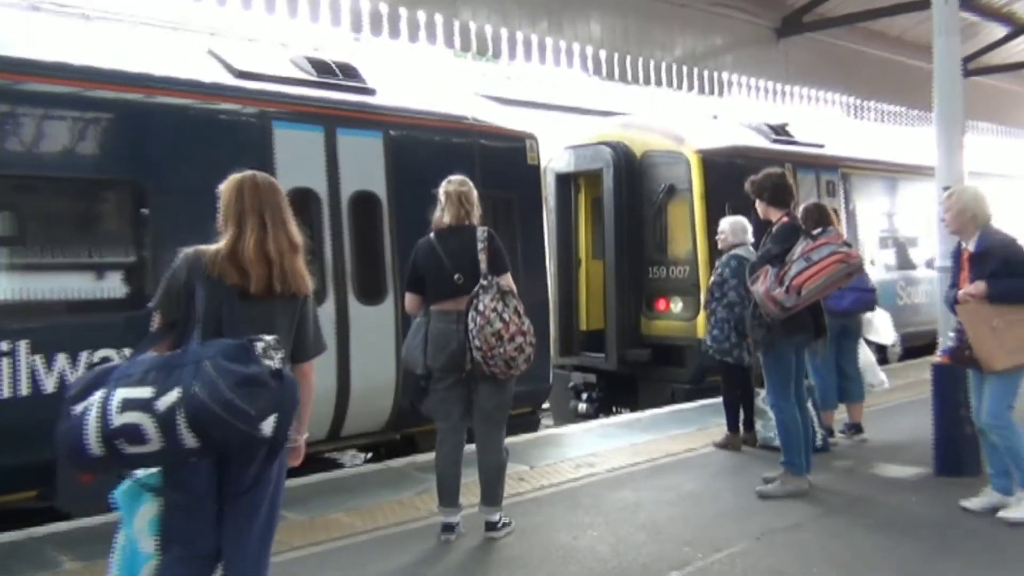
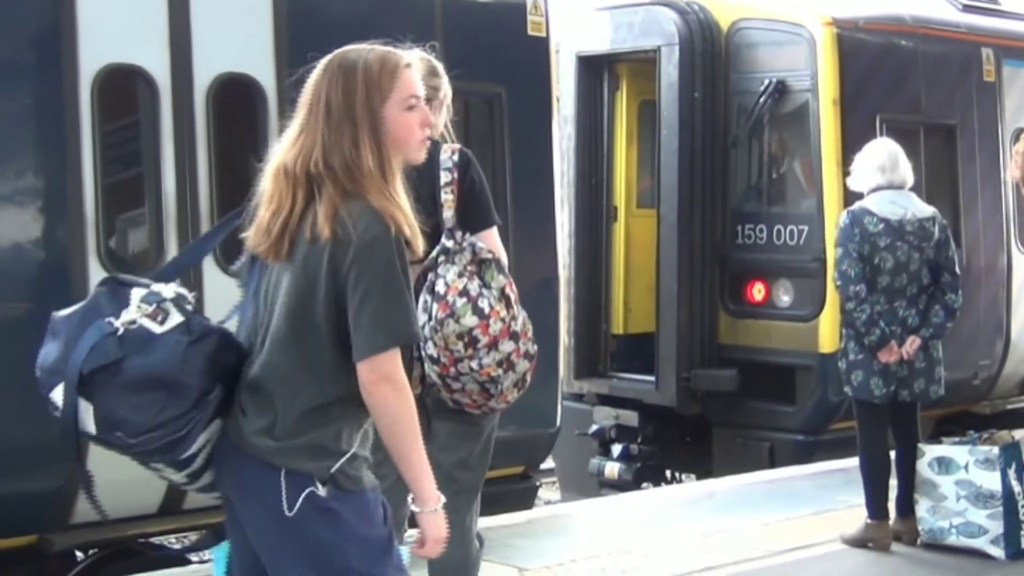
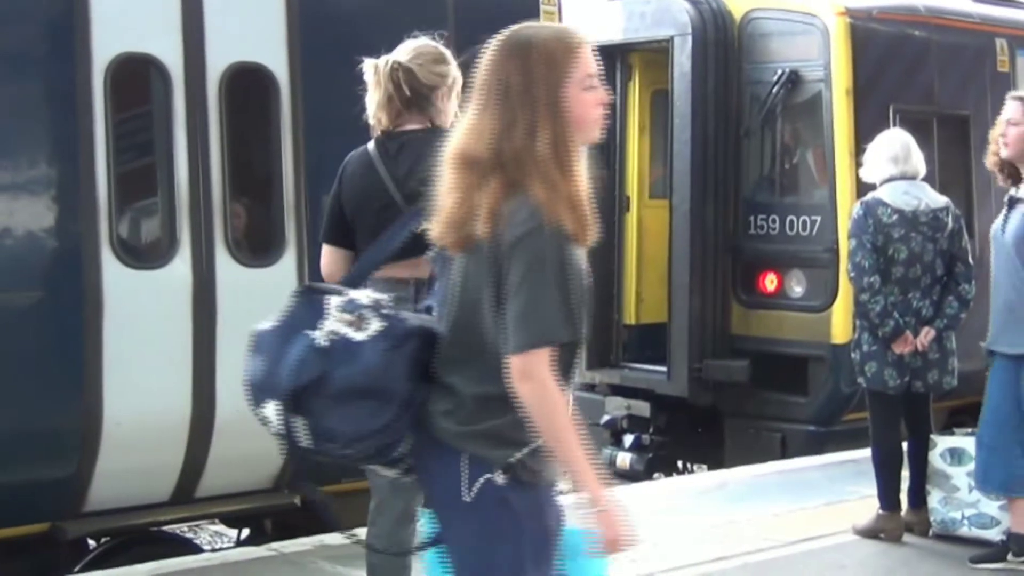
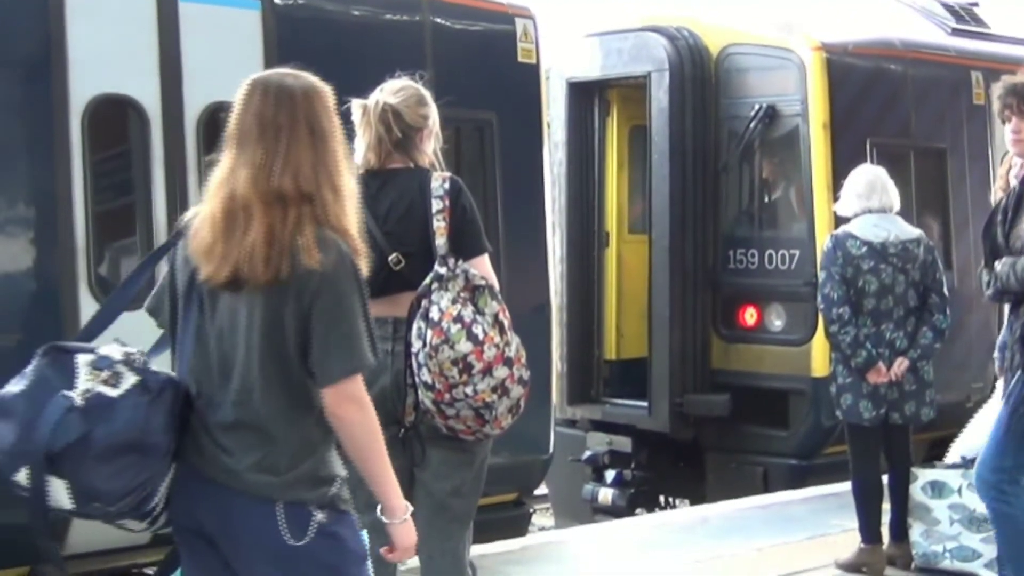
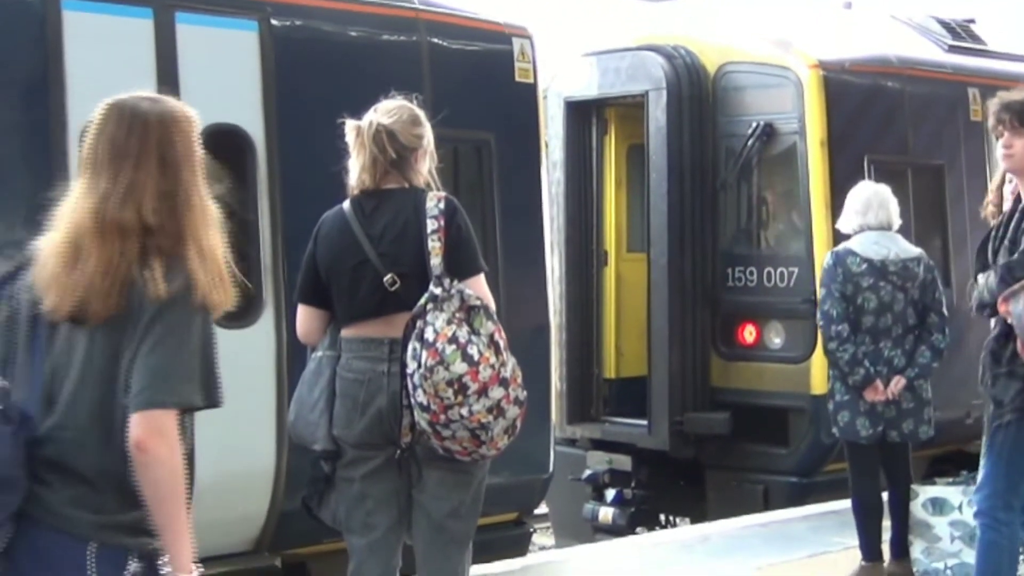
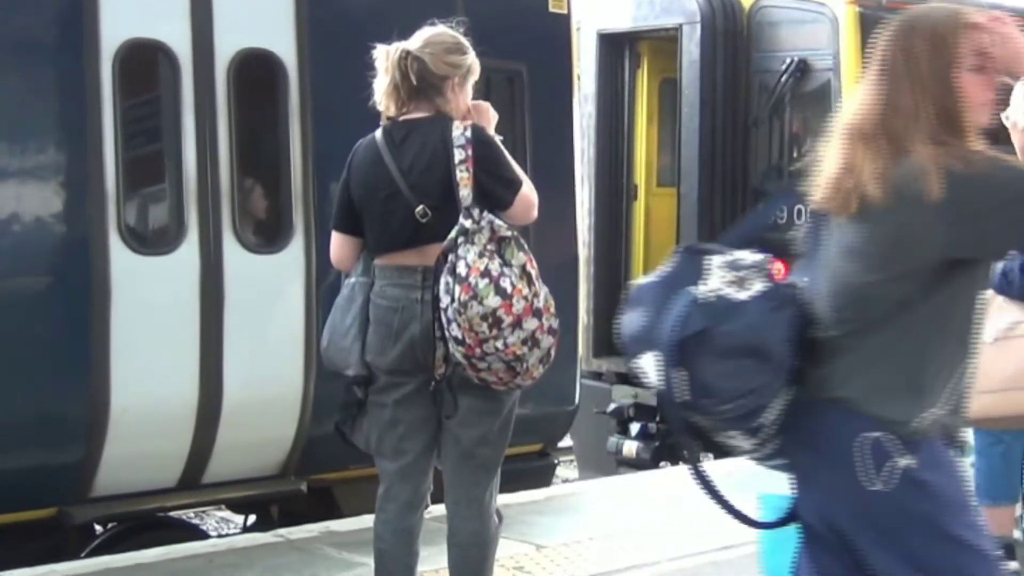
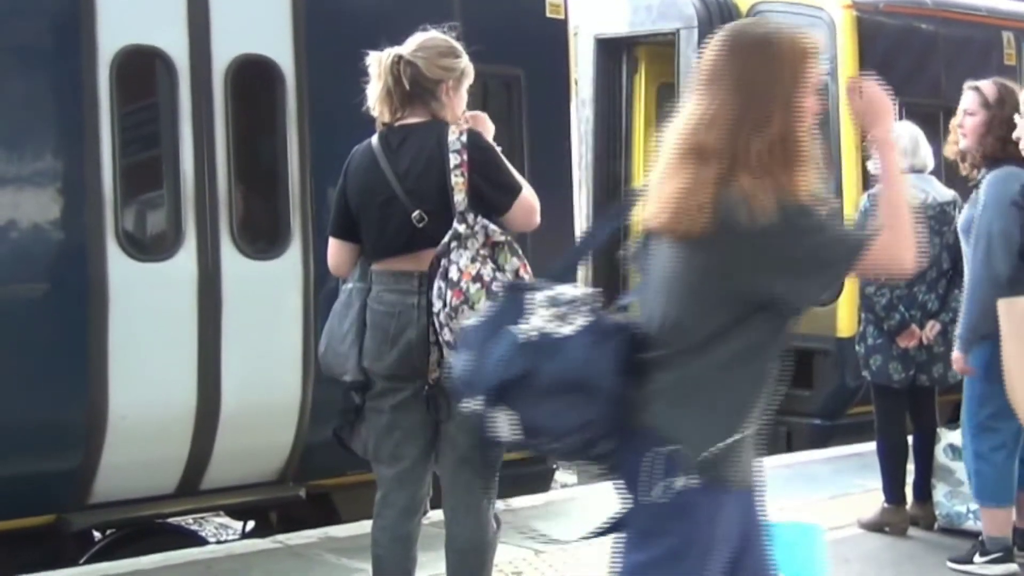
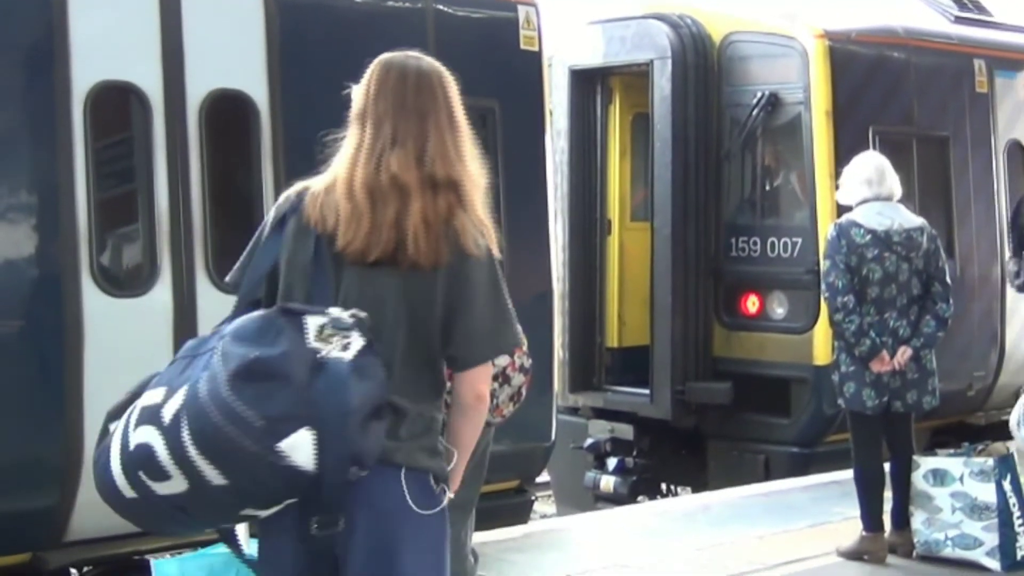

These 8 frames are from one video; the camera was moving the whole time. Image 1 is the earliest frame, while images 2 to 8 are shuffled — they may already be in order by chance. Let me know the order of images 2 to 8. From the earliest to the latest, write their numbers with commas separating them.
5, 4, 8, 2, 3, 7, 6
